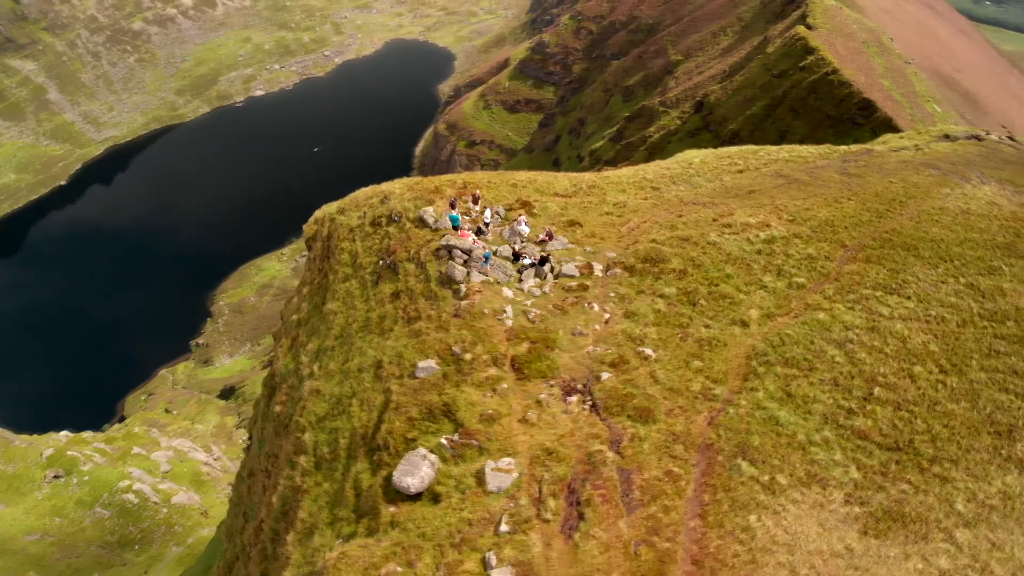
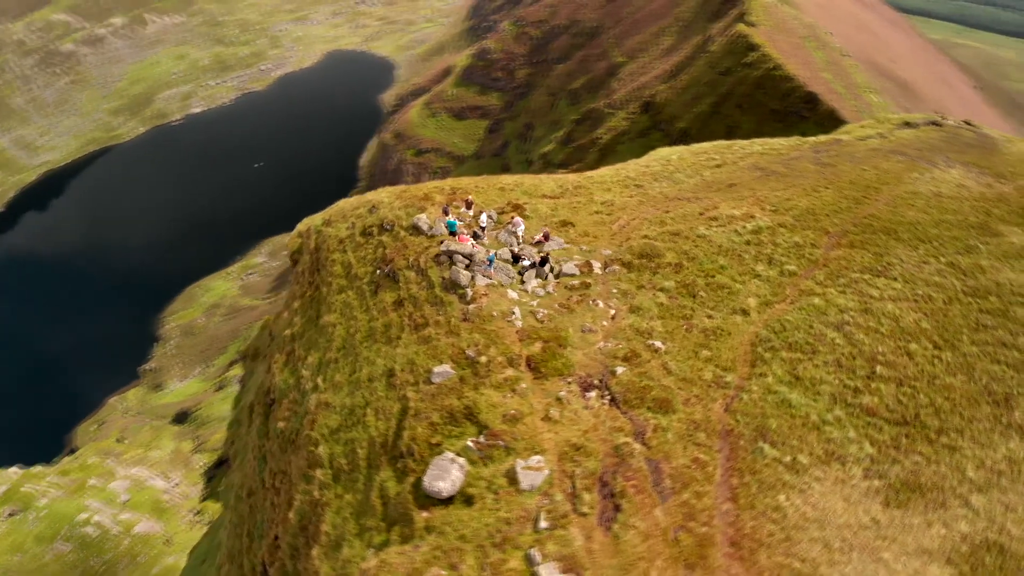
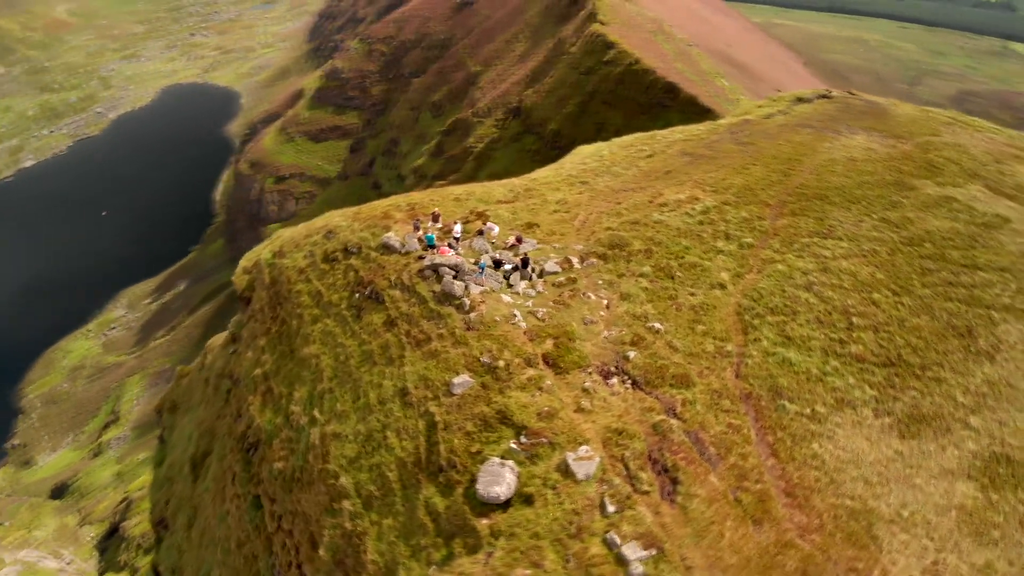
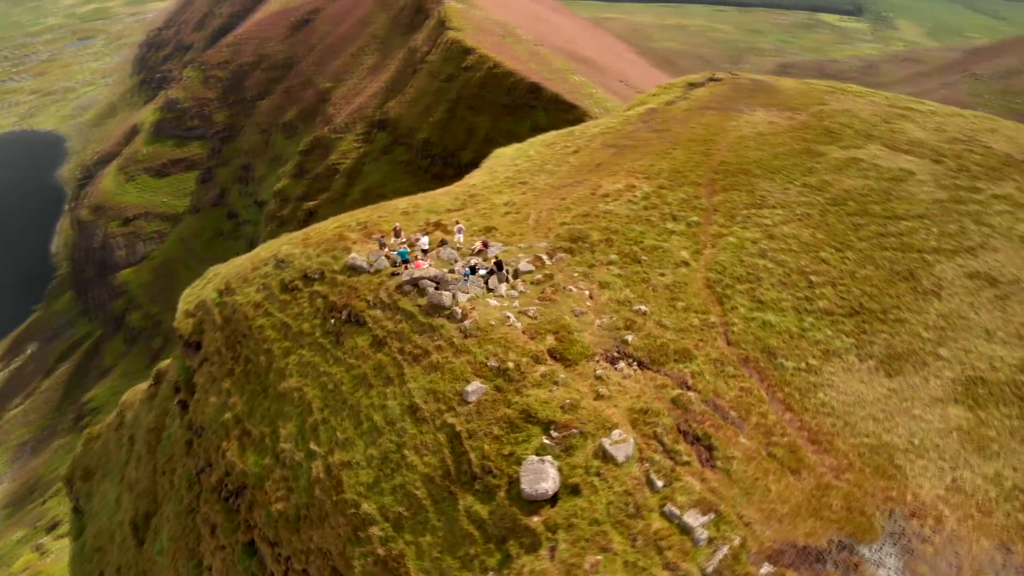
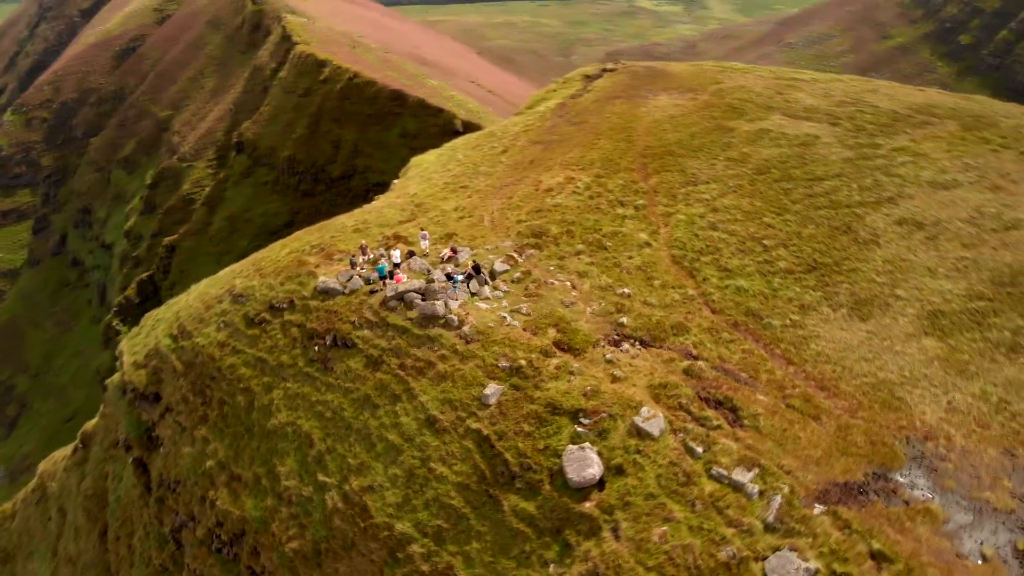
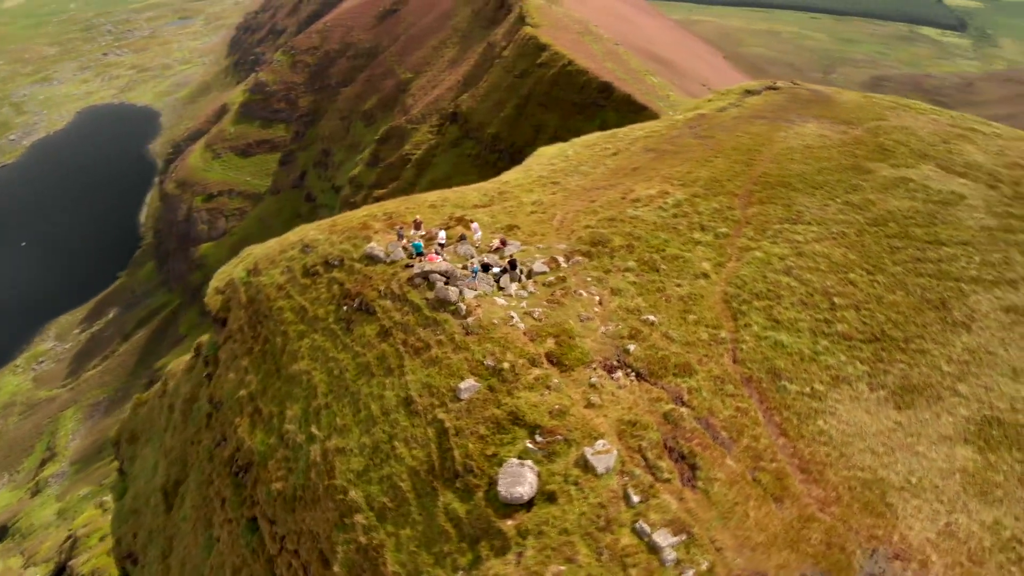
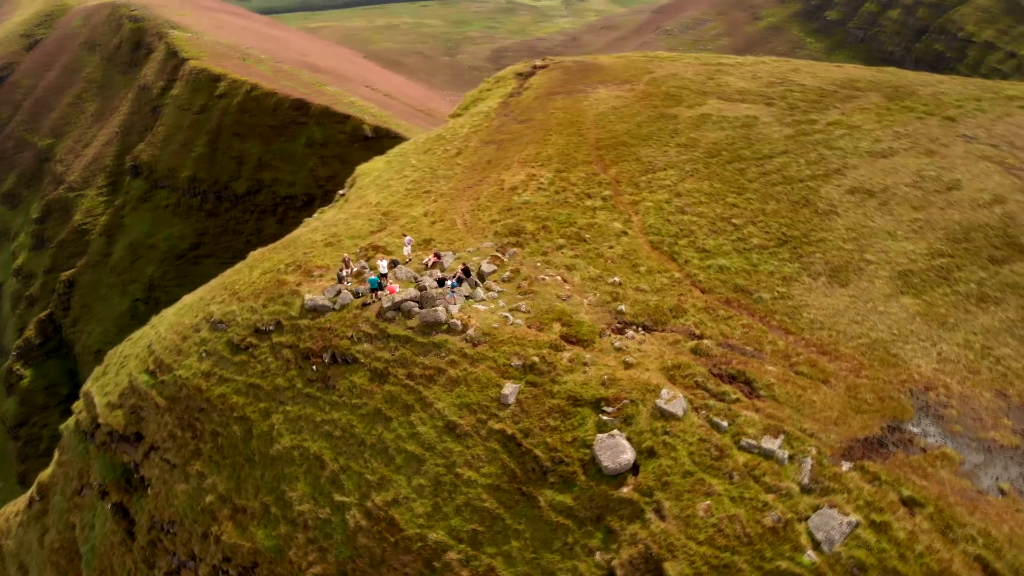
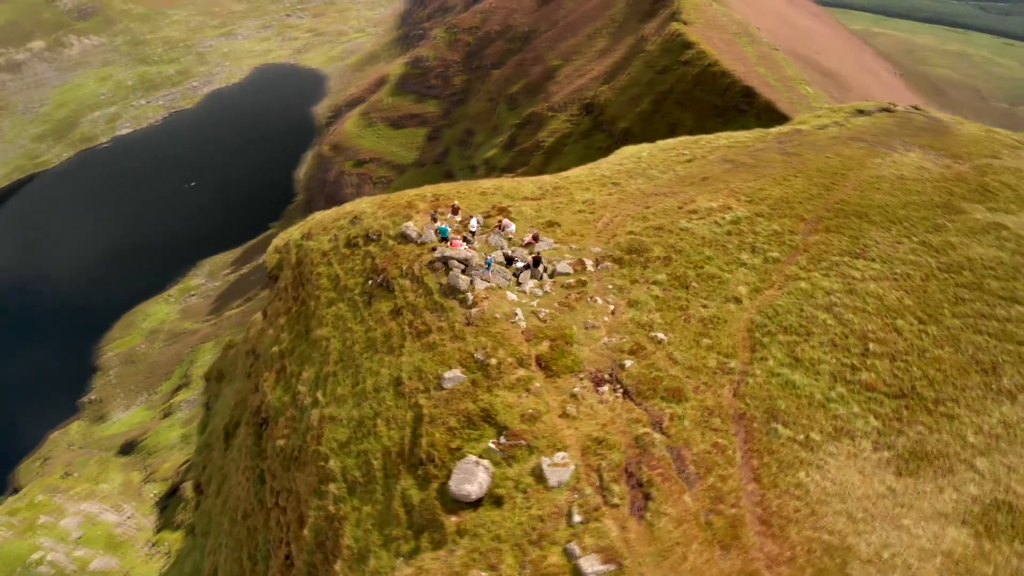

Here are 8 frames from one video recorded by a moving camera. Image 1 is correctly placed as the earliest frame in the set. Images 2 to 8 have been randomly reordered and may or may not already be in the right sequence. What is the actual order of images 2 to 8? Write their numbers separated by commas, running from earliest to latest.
2, 8, 3, 6, 4, 5, 7
